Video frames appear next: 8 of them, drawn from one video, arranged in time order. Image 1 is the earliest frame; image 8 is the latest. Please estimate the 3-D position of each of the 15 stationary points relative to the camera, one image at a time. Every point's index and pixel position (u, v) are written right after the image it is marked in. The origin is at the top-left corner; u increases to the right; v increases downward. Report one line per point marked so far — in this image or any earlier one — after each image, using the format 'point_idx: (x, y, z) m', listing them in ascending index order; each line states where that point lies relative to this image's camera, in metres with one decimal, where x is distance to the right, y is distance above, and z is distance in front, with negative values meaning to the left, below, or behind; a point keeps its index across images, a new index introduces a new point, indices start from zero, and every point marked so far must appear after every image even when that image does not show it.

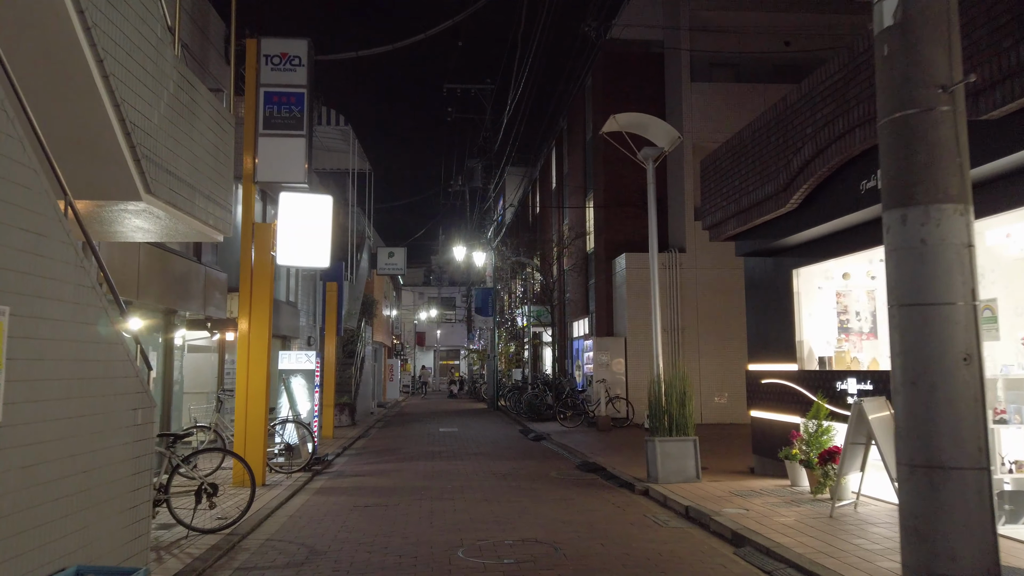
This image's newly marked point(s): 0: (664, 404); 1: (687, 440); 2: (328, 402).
0: (+1.9, -1.4, +9.4) m
1: (+2.1, -1.9, +9.3) m
2: (-4.1, -2.6, +17.2) m
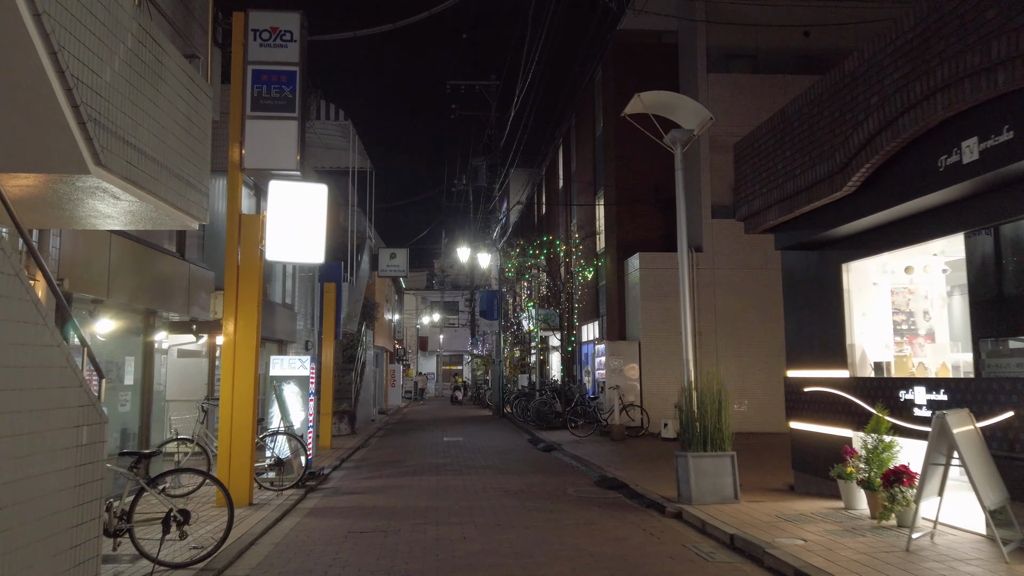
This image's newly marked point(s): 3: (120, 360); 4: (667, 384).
0: (+2.0, -1.4, +8.4) m
1: (+2.3, -1.8, +8.3) m
2: (-3.9, -2.6, +16.2) m
3: (-4.9, -0.9, +9.4) m
4: (+3.8, -2.3, +18.7) m
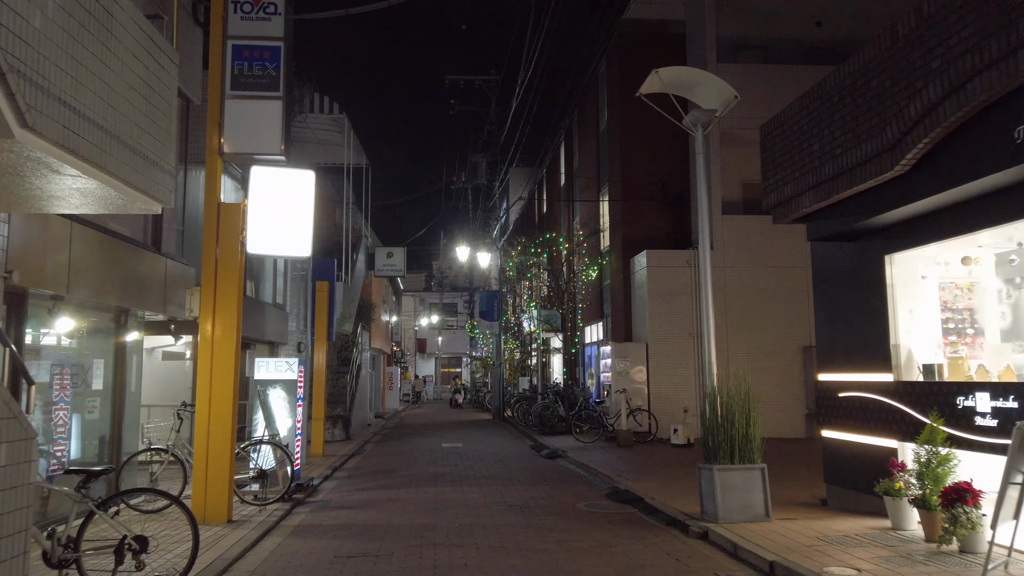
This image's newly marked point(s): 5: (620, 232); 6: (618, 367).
0: (+2.1, -1.3, +7.6) m
1: (+2.3, -1.8, +7.5) m
2: (-3.9, -2.6, +15.4) m
3: (-4.8, -0.8, +8.6) m
4: (+3.8, -2.3, +17.8) m
5: (+2.8, +1.4, +19.9) m
6: (+2.4, -1.8, +17.7) m
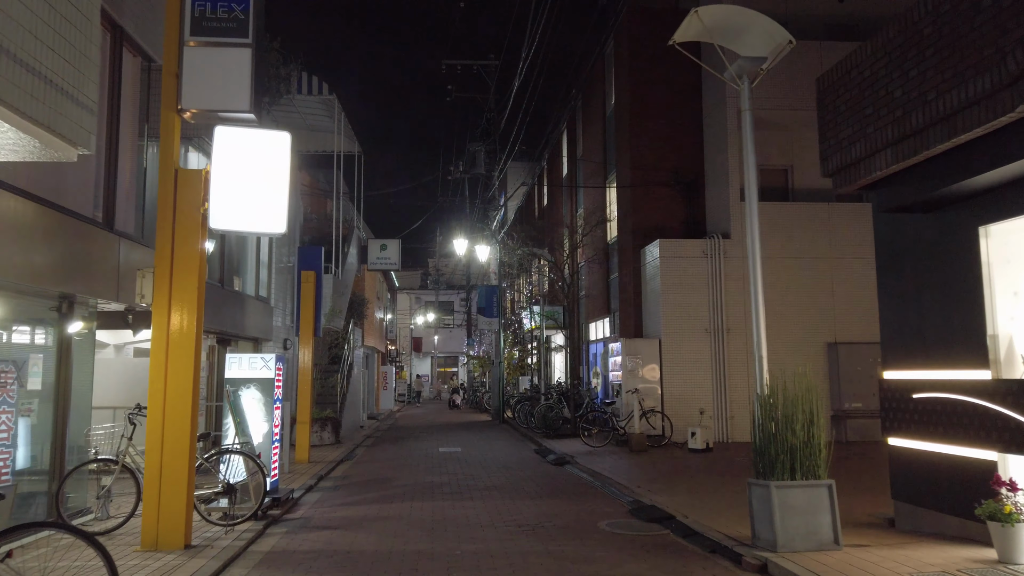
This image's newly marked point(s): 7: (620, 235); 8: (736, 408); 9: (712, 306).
0: (+2.2, -1.2, +6.3) m
1: (+2.5, -1.6, +6.2) m
2: (-3.8, -2.4, +14.1) m
3: (-4.7, -0.7, +7.3) m
4: (+3.9, -2.1, +16.6) m
5: (+2.8, +1.6, +18.6) m
6: (+2.5, -1.6, +16.4) m
7: (+2.7, +1.3, +19.2) m
8: (+4.8, -2.6, +16.4) m
9: (+4.4, -0.4, +16.7) m
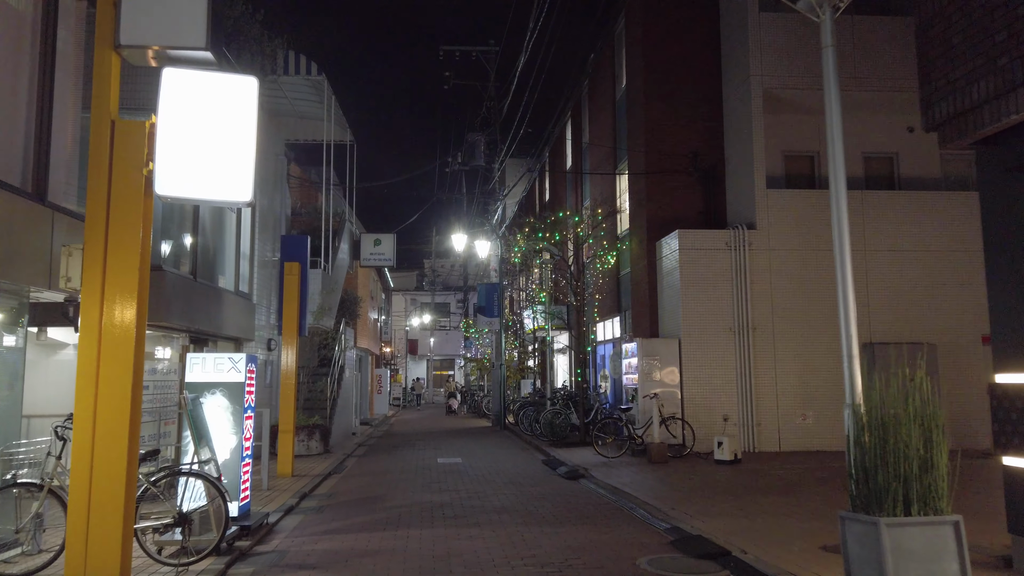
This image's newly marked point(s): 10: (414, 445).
0: (+2.4, -1.0, +4.8) m
1: (+2.6, -1.4, +4.7) m
2: (-3.7, -2.3, +12.6) m
3: (-4.6, -0.5, +5.8) m
4: (+4.0, -2.0, +15.1) m
5: (+2.9, +1.7, +17.2) m
6: (+2.6, -1.5, +14.9) m
7: (+2.8, +1.4, +17.8) m
8: (+4.9, -2.5, +15.0) m
9: (+4.5, -0.3, +15.3) m
10: (-2.4, -3.8, +18.8) m
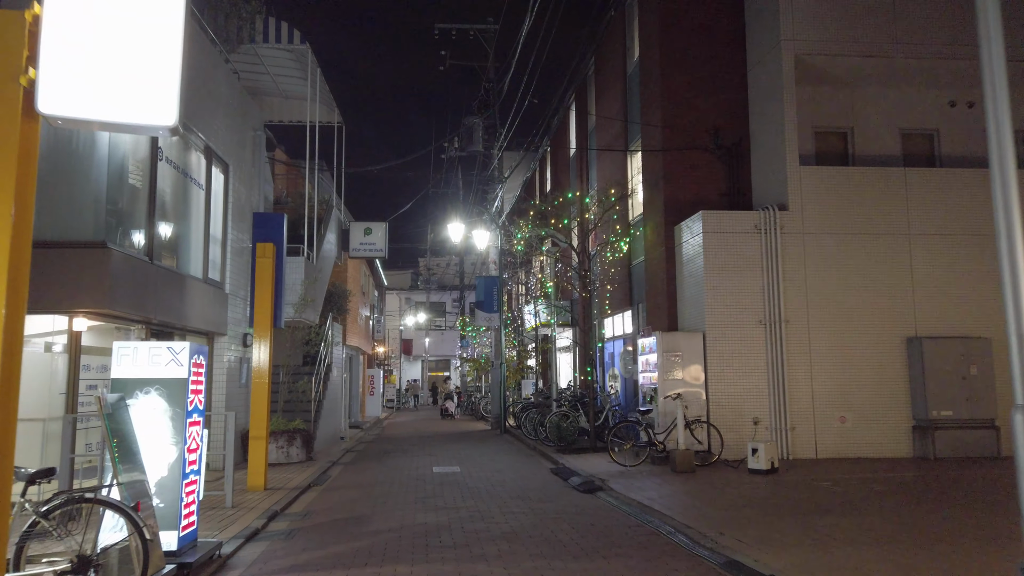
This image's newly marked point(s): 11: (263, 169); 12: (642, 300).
0: (+2.5, -0.8, +3.2) m
1: (+2.8, -1.2, +3.1) m
2: (-3.6, -2.1, +10.9) m
3: (-4.4, -0.3, +4.1) m
4: (+4.1, -1.8, +13.5) m
5: (+3.0, +1.9, +15.6) m
6: (+2.7, -1.3, +13.3) m
7: (+2.9, +1.6, +16.2) m
8: (+5.0, -2.3, +13.4) m
9: (+4.5, -0.1, +13.7) m
10: (-2.4, -3.6, +17.2) m
11: (-5.6, +2.7, +17.2) m
12: (+2.9, -0.3, +17.0) m
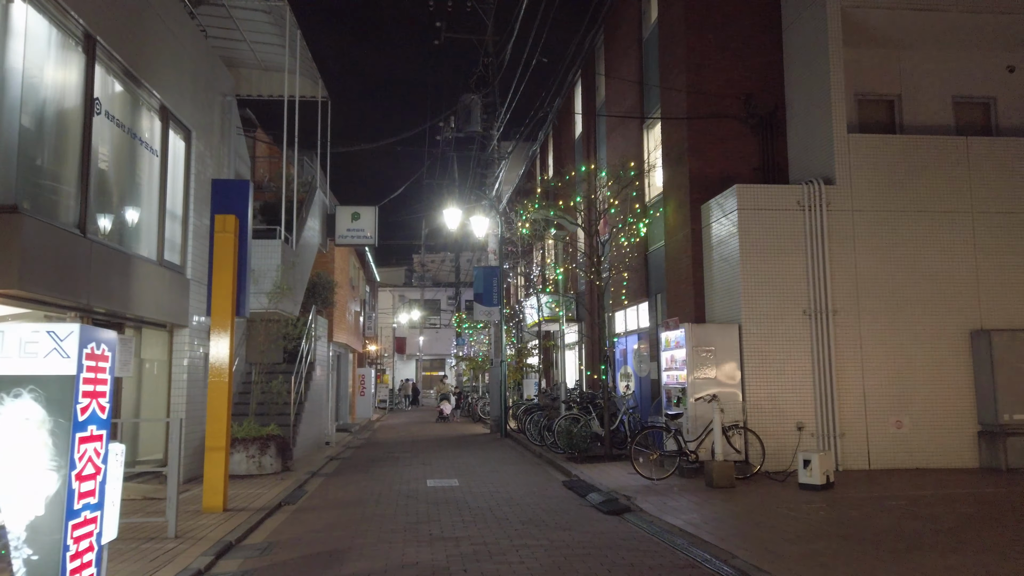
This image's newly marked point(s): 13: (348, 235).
0: (+2.7, -0.6, +1.4) m
1: (+2.9, -1.0, +1.3) m
2: (-3.5, -1.8, +9.1) m
3: (-4.3, -0.1, +2.3) m
4: (+4.2, -1.6, +11.7) m
5: (+3.1, +2.1, +13.8) m
6: (+2.8, -1.1, +11.5) m
7: (+2.9, +1.9, +14.4) m
8: (+5.1, -2.0, +11.6) m
9: (+4.6, +0.2, +11.9) m
10: (-2.3, -3.4, +15.3) m
11: (-5.5, +2.9, +15.4) m
12: (+2.9, 0.0, +15.2) m
13: (-4.1, +1.3, +19.2) m
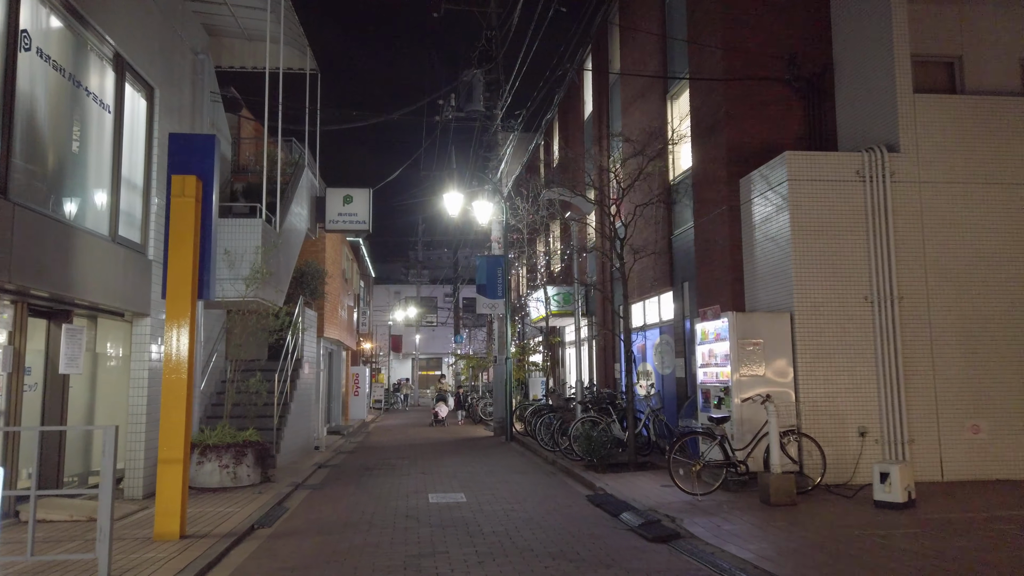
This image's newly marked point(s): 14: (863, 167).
0: (+2.9, -0.3, -0.2) m
1: (+3.2, -0.7, -0.3) m
2: (-3.3, -1.6, +7.4) m
3: (-4.0, +0.2, +0.6) m
4: (+4.4, -1.4, +10.1) m
5: (+3.3, +2.4, +12.1) m
6: (+3.0, -0.9, +9.9) m
7: (+3.1, +2.1, +12.8) m
8: (+5.3, -1.8, +10.0) m
9: (+4.8, +0.4, +10.3) m
10: (-2.1, -3.2, +13.7) m
11: (-5.3, +3.1, +13.7) m
12: (+3.1, +0.2, +13.6) m
13: (-3.9, +1.6, +17.5) m
14: (+4.8, +1.6, +10.4) m
